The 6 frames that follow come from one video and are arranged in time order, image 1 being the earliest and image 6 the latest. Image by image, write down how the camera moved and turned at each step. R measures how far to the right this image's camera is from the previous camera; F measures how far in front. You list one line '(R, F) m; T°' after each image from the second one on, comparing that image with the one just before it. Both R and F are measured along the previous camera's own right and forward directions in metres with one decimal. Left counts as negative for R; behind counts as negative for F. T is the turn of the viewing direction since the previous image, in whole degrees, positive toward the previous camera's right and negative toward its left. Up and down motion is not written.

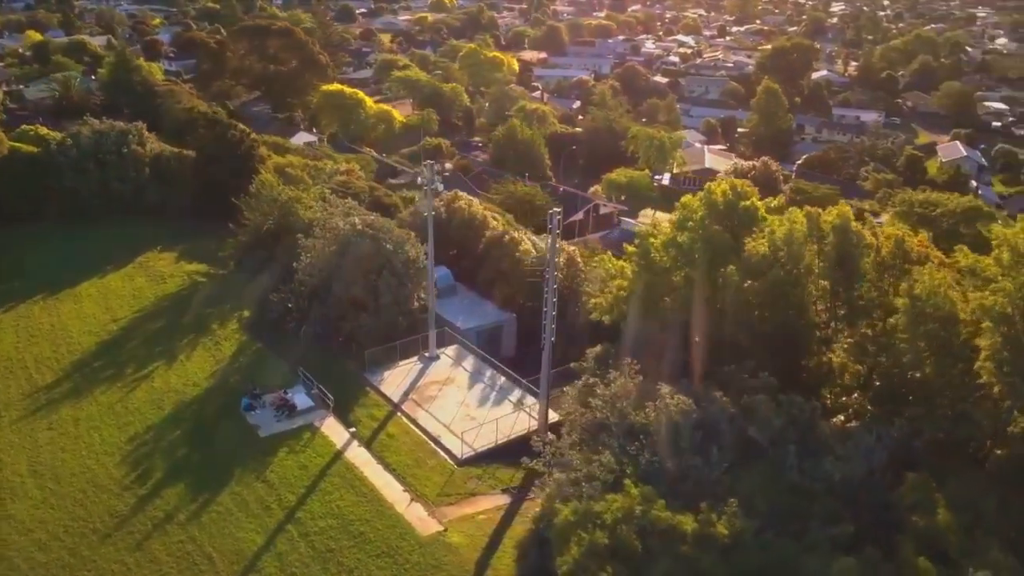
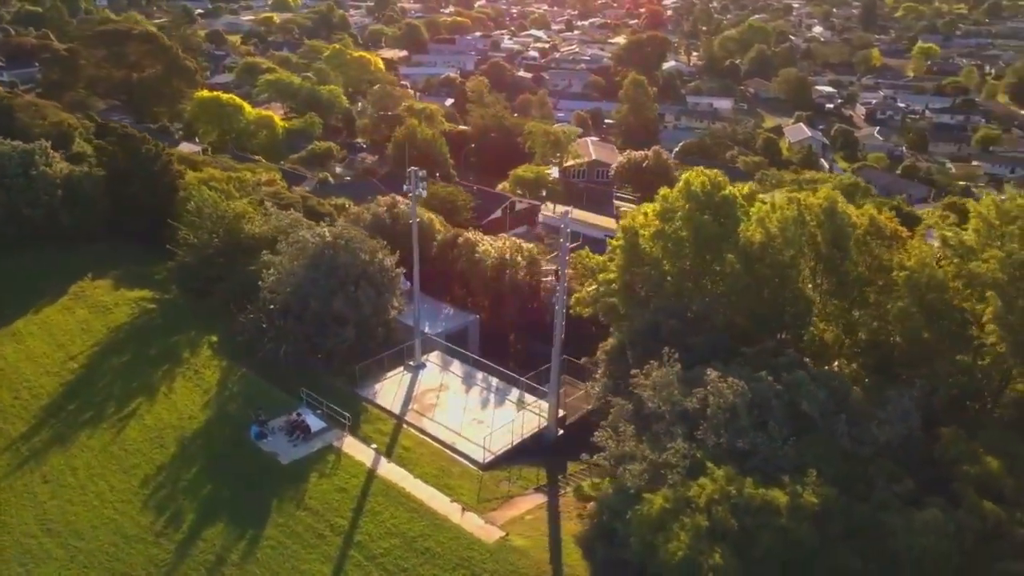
(-3.0, +0.1) m; +10°
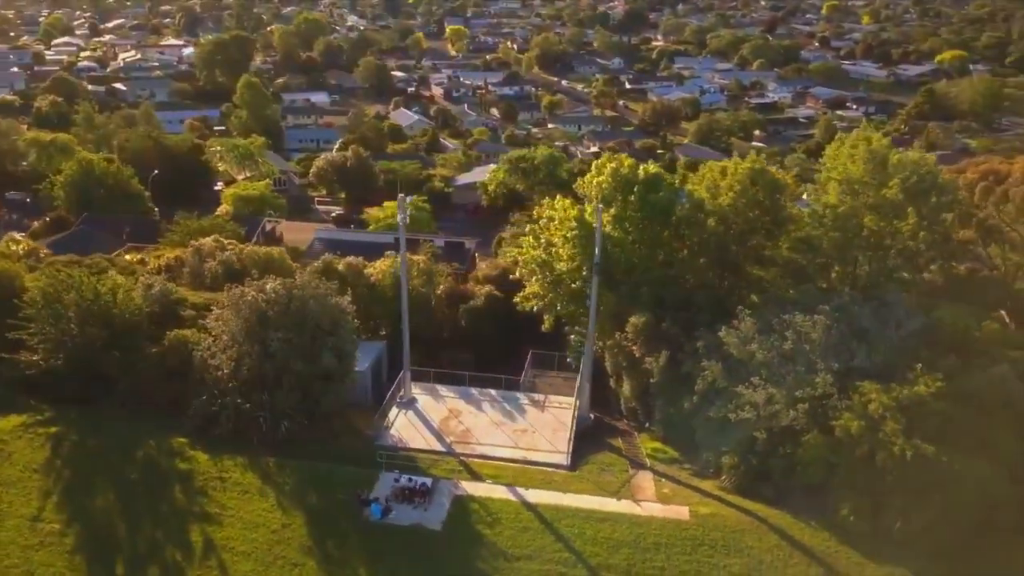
(-9.0, +2.2) m; +30°
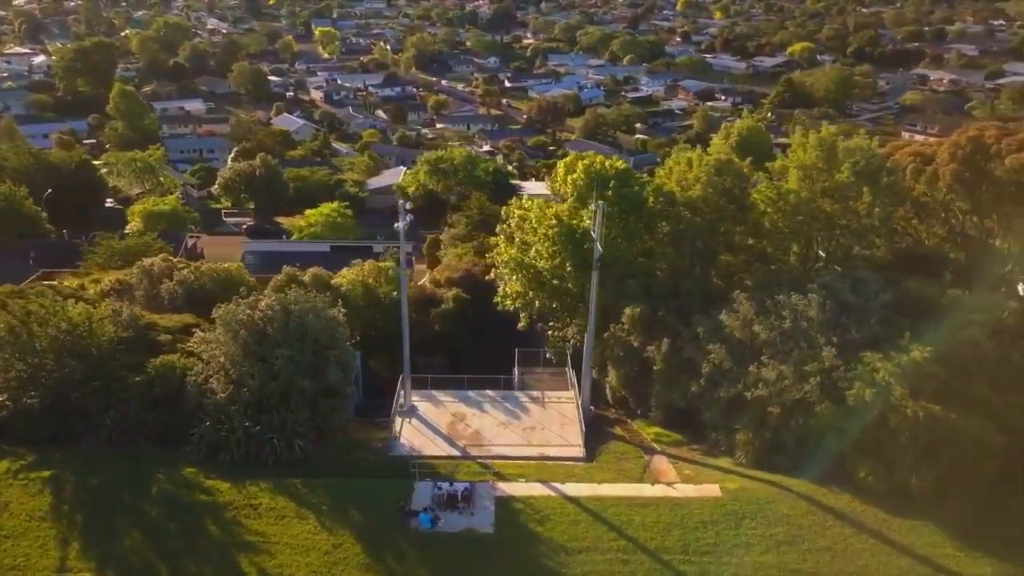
(-2.7, +0.1) m; +9°
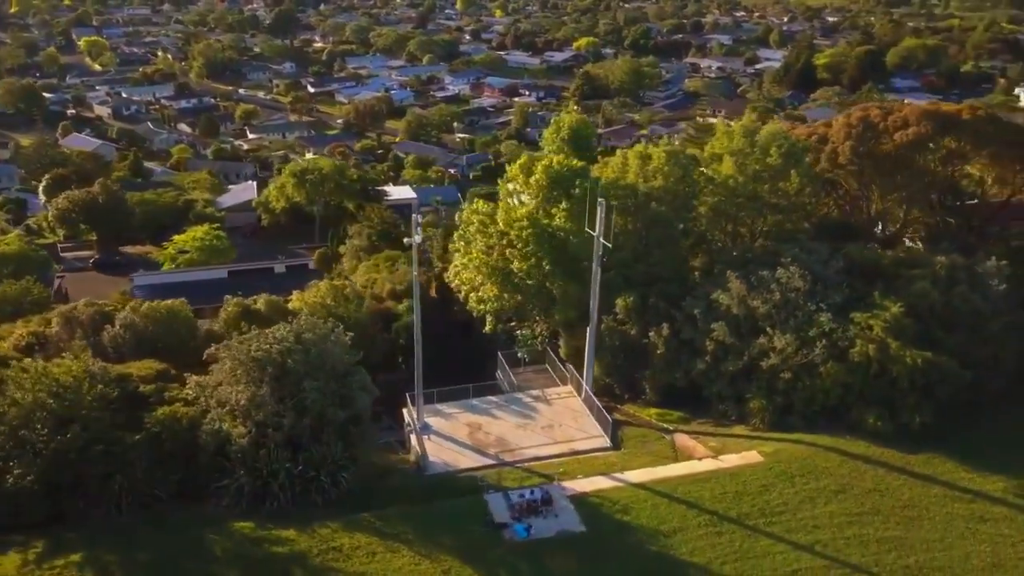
(-4.5, +0.4) m; +14°
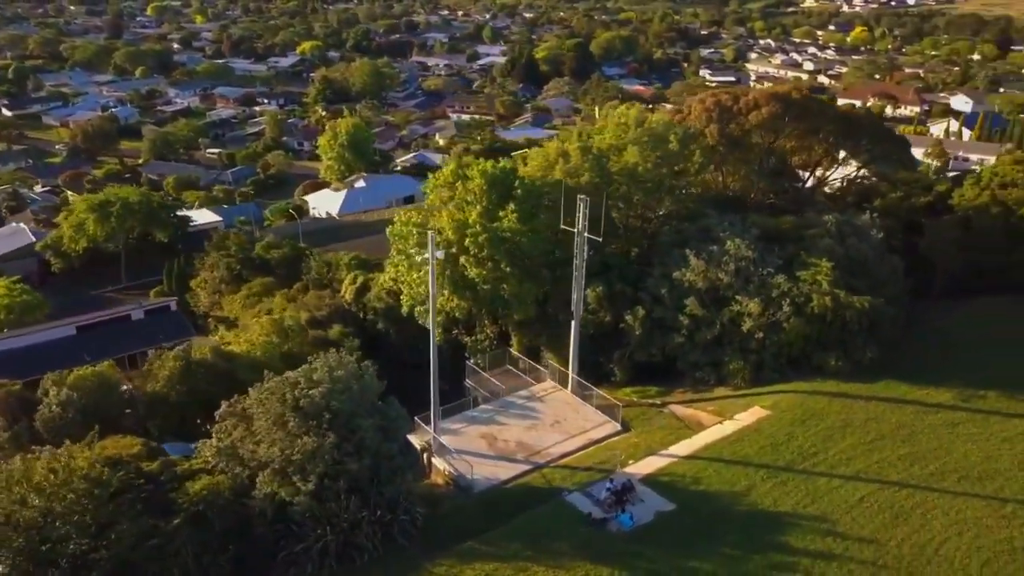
(-5.6, +0.9) m; +19°
